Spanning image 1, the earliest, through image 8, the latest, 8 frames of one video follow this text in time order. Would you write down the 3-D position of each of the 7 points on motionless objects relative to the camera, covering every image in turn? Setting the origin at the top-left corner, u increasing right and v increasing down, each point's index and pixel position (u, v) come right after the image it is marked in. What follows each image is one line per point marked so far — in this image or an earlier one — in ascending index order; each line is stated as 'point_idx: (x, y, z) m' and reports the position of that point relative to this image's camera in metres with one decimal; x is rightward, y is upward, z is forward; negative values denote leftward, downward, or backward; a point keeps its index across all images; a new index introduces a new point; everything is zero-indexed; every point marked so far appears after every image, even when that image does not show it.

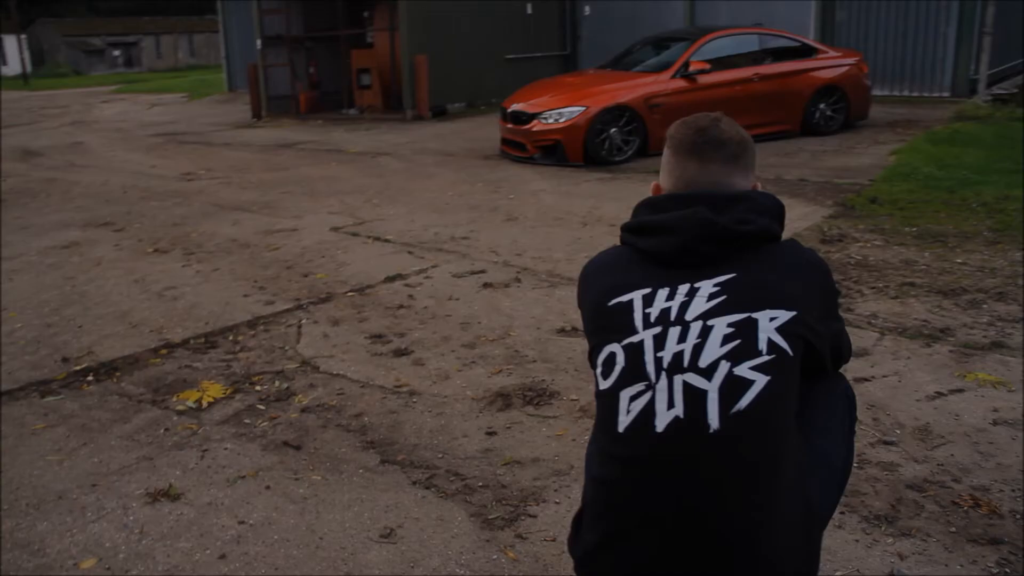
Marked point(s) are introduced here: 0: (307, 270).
0: (-1.5, +0.1, +6.9) m
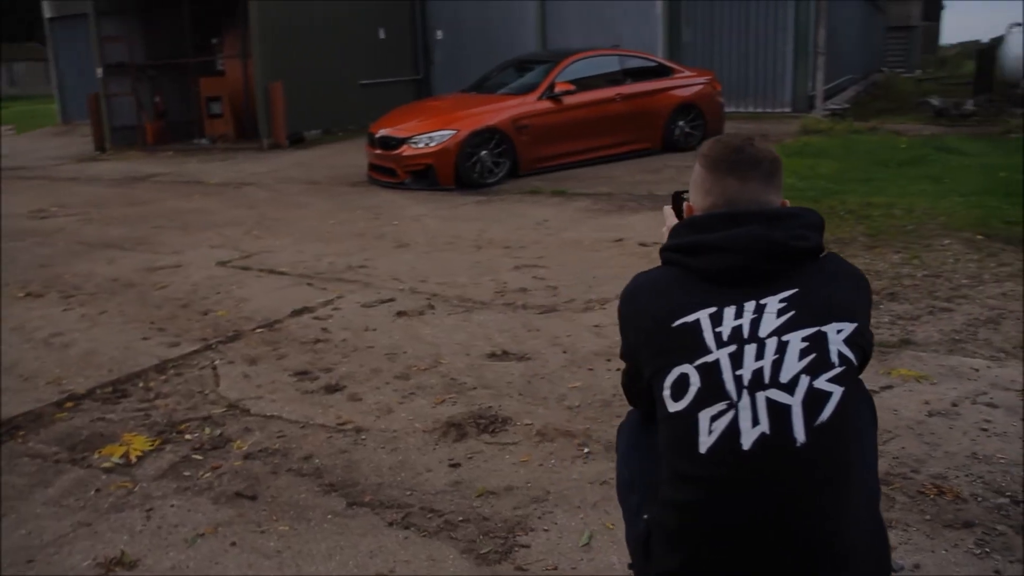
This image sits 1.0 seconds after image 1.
0: (-2.1, -0.1, +6.5) m
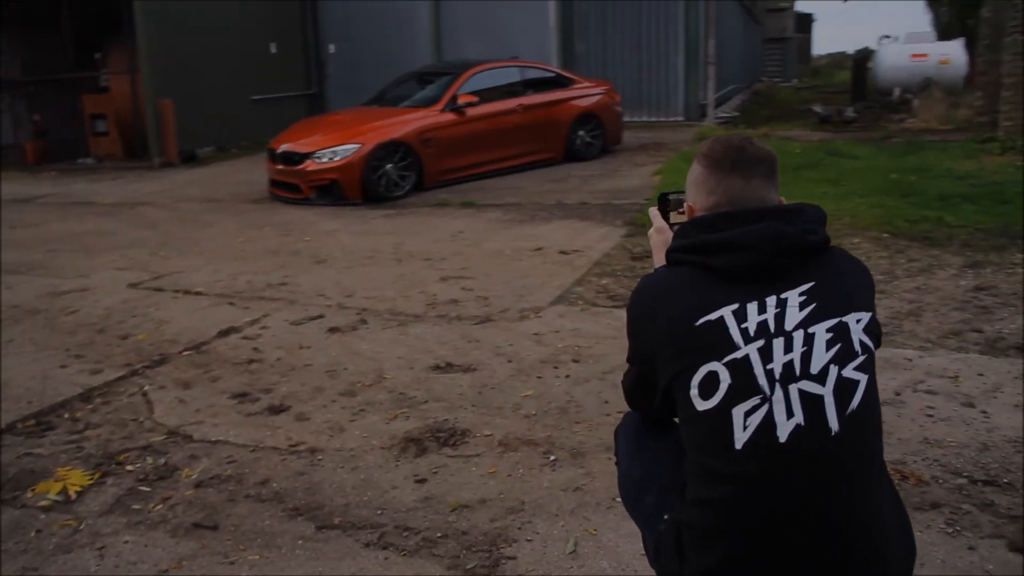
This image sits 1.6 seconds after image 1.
0: (-2.5, -0.3, +6.2) m
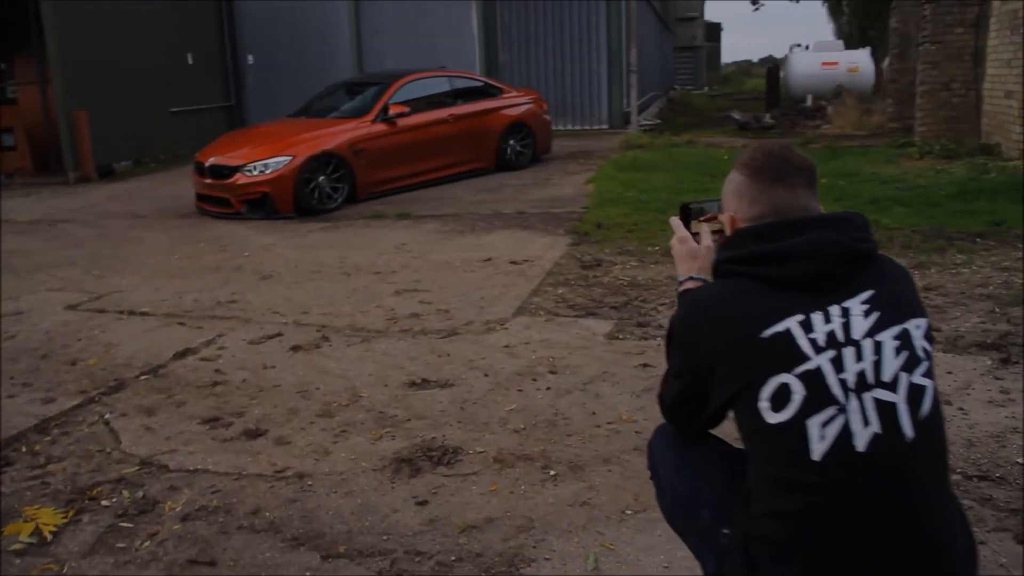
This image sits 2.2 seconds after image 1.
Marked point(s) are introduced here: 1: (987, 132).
0: (-2.7, -0.4, +5.9) m
1: (+7.5, +2.5, +14.9) m
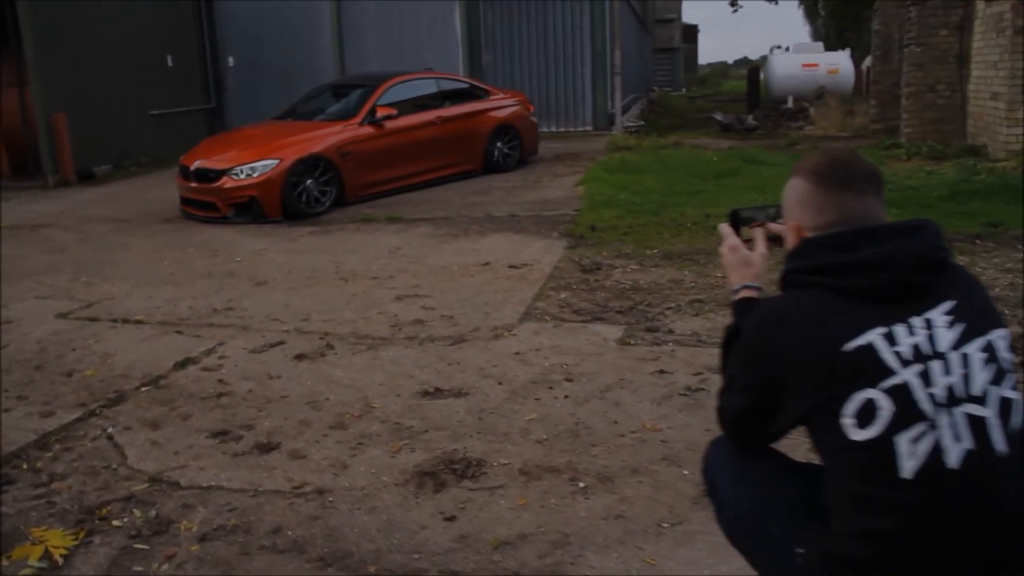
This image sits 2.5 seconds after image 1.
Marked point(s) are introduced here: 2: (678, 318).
0: (-2.7, -0.5, +5.7) m
1: (+7.3, +2.5, +15.0) m
2: (+1.2, -0.2, +6.7) m
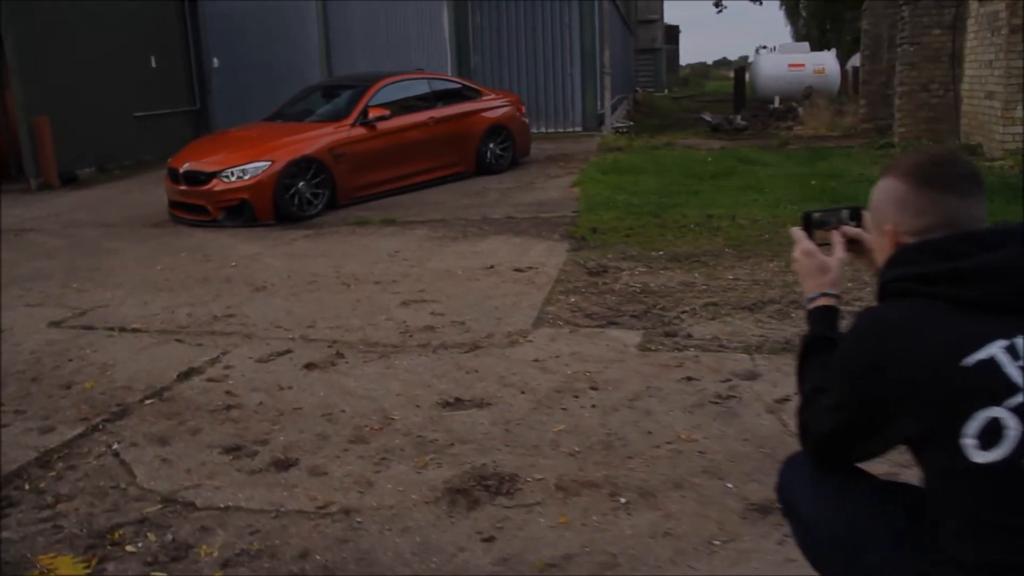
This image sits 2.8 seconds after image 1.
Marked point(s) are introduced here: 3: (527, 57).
0: (-2.6, -0.5, +5.4) m
1: (+7.2, +2.5, +14.9) m
2: (+1.3, -0.2, +6.5) m
3: (+0.3, +4.5, +18.2) m
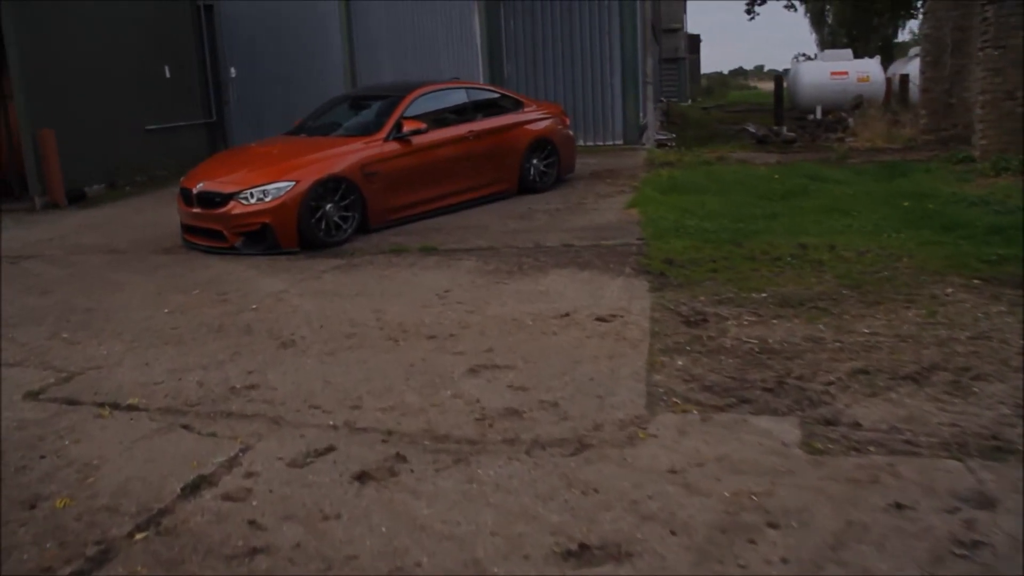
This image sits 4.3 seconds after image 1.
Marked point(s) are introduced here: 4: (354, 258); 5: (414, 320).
0: (-2.0, -0.9, +4.0) m
1: (+7.9, +2.0, +13.4) m
2: (+1.8, -0.6, +5.0) m
3: (+1.0, +4.0, +16.8) m
4: (-1.7, +0.3, +10.1) m
5: (-0.6, -0.2, +6.8) m
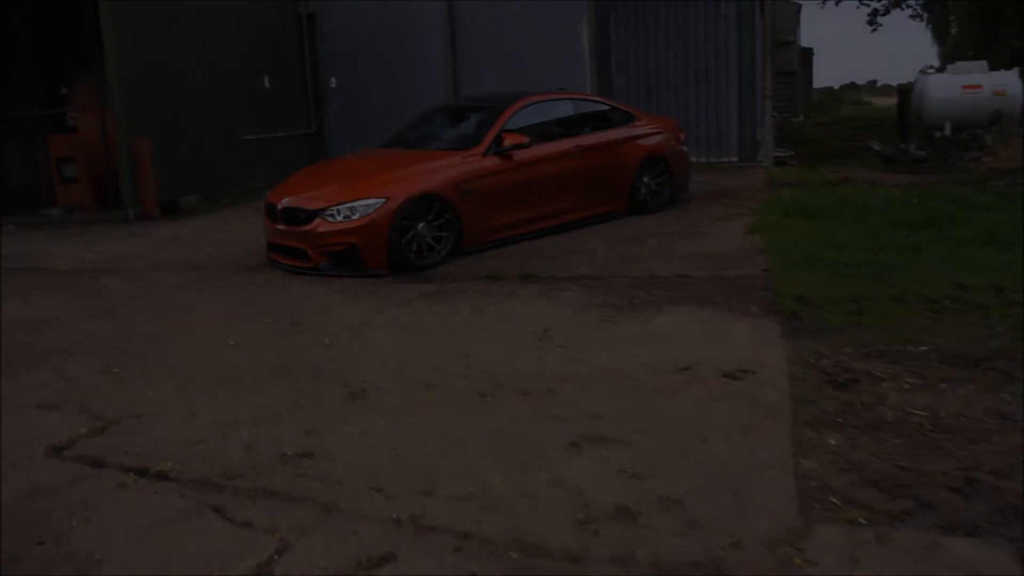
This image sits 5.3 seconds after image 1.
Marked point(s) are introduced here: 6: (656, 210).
0: (-1.7, -1.1, +3.1) m
1: (+9.3, +1.4, +11.5) m
2: (+2.3, -0.9, +3.8) m
3: (+2.9, +3.5, +15.6) m
4: (-0.7, 0.0, +9.2) m
5: (0.0, -0.5, +5.8) m
6: (+2.0, +1.1, +12.8) m
